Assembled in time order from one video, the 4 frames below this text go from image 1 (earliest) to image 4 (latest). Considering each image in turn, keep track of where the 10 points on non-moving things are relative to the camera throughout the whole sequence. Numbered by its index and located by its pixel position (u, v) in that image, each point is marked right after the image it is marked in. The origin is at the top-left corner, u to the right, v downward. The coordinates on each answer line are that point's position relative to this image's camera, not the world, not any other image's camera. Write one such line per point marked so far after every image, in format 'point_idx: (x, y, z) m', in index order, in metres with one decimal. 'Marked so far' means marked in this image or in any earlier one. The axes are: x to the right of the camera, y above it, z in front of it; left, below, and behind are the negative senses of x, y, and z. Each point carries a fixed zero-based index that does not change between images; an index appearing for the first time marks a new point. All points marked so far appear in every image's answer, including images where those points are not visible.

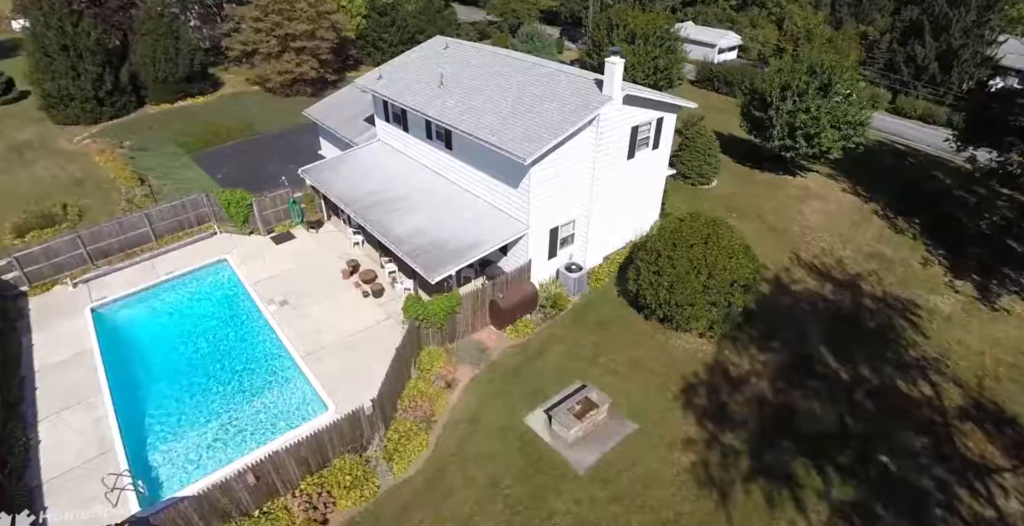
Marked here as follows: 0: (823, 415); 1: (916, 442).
0: (+11.1, -5.3, +18.4) m
1: (+14.1, -6.2, +18.0) m
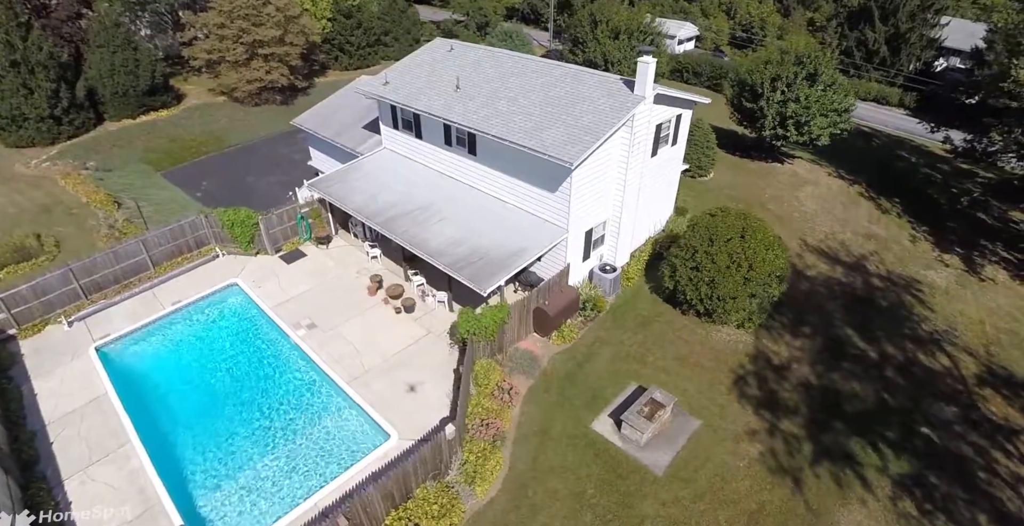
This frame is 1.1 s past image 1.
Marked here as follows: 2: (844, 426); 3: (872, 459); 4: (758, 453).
0: (+13.0, -4.8, +19.1) m
1: (+16.1, -5.4, +19.0) m
2: (+11.4, -5.6, +17.7) m
3: (+11.7, -6.3, +16.8) m
4: (+7.9, -6.0, +16.5) m
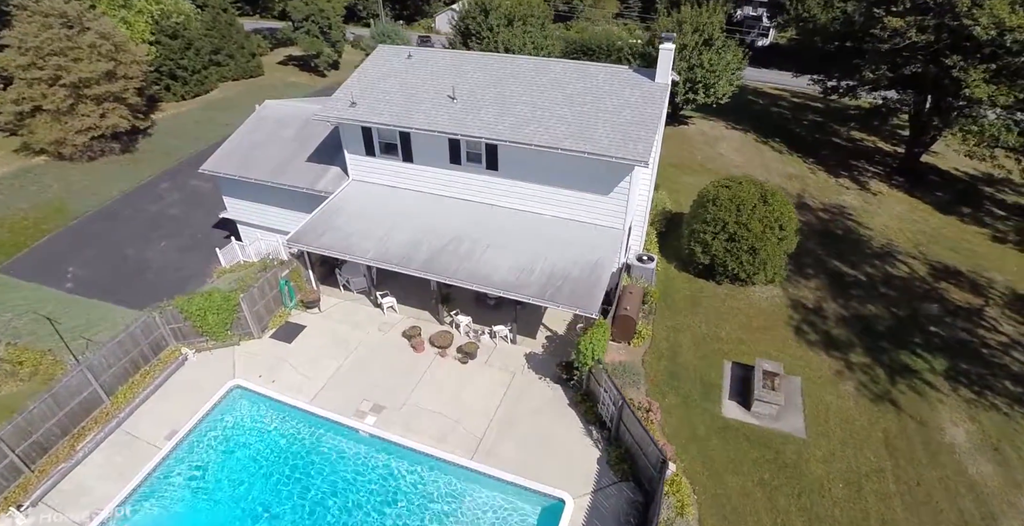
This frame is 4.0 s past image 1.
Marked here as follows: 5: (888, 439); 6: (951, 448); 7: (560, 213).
0: (+15.7, -2.1, +22.1) m
1: (+18.7, -1.9, +23.0) m
2: (+14.8, -3.2, +20.4) m
3: (+15.5, -3.8, +19.6) m
4: (+12.0, -4.4, +18.2) m
5: (+12.0, -5.6, +16.6) m
6: (+13.9, -5.9, +16.4) m
7: (+1.8, +1.9, +19.5) m
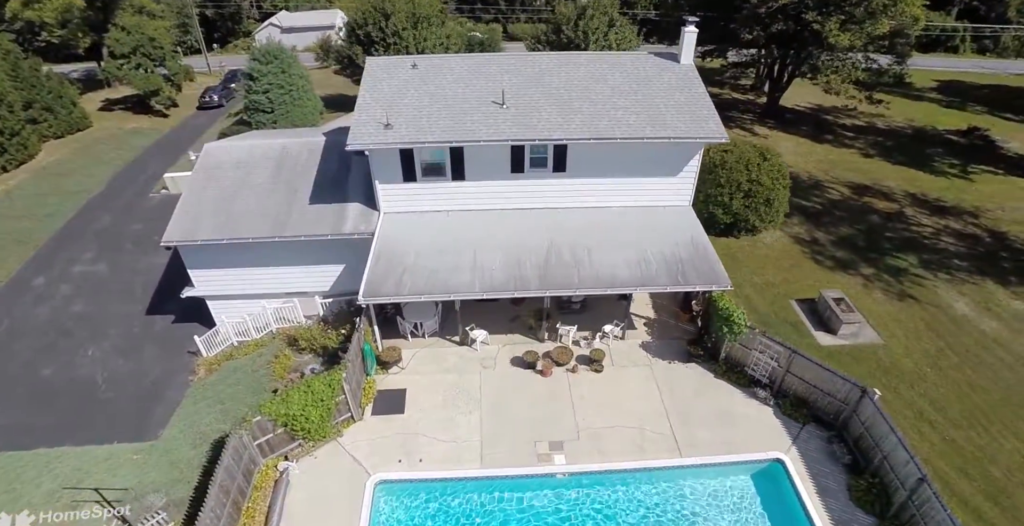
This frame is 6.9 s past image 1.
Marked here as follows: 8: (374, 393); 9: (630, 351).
0: (+17.5, +1.7, +26.9) m
1: (+20.0, +2.5, +28.6) m
2: (+17.5, +0.5, +25.0) m
3: (+18.5, +0.1, +24.5) m
4: (+15.8, -1.3, +22.2) m
5: (+16.6, -2.4, +20.7) m
6: (+18.4, -2.2, +21.1) m
7: (+4.5, +2.3, +20.2) m
8: (-4.9, -4.5, +18.1) m
9: (+4.3, -3.2, +19.0) m
